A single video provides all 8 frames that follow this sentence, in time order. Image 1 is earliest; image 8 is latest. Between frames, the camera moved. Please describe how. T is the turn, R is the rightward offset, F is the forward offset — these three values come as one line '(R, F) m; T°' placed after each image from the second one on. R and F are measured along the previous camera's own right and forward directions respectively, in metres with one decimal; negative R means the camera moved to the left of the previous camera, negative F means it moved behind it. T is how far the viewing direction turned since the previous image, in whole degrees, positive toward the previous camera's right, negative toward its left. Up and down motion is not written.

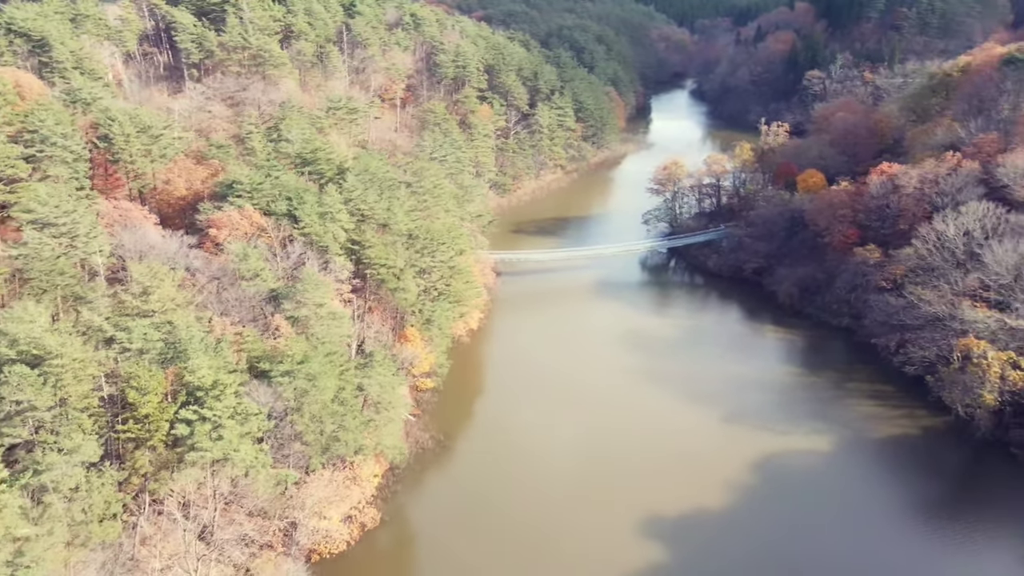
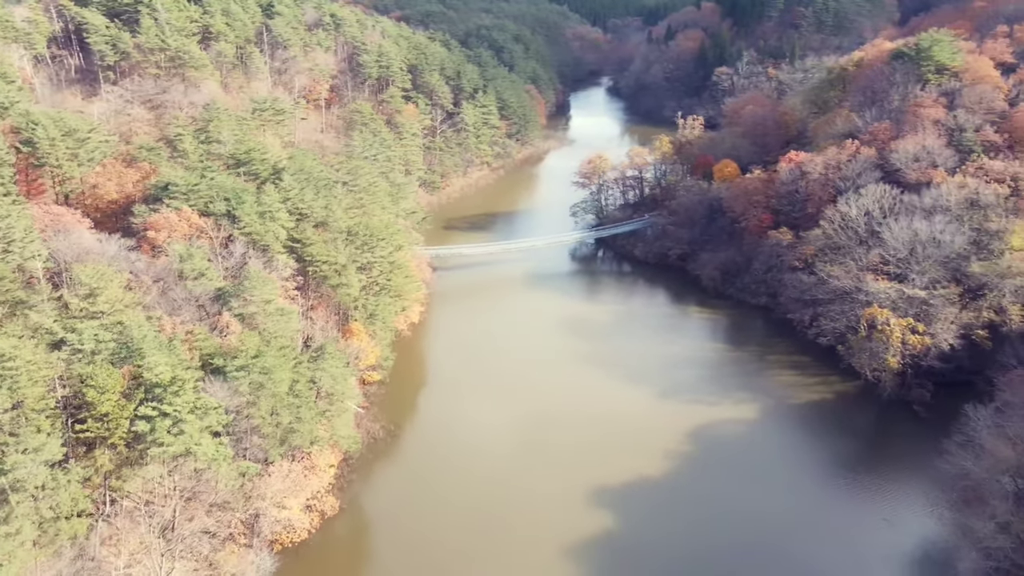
(-0.8, -1.1) m; +6°
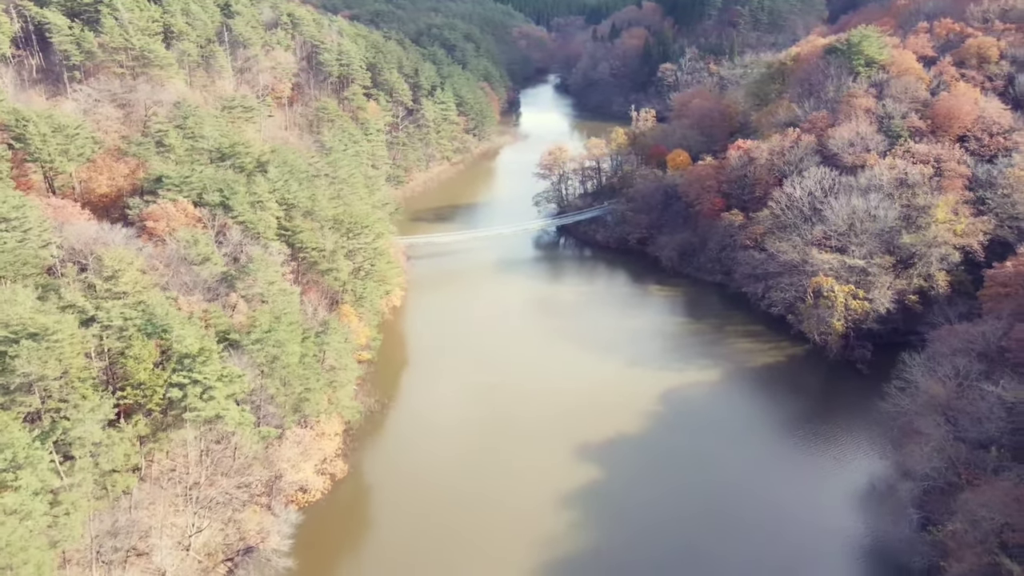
(-1.7, -2.4) m; +4°
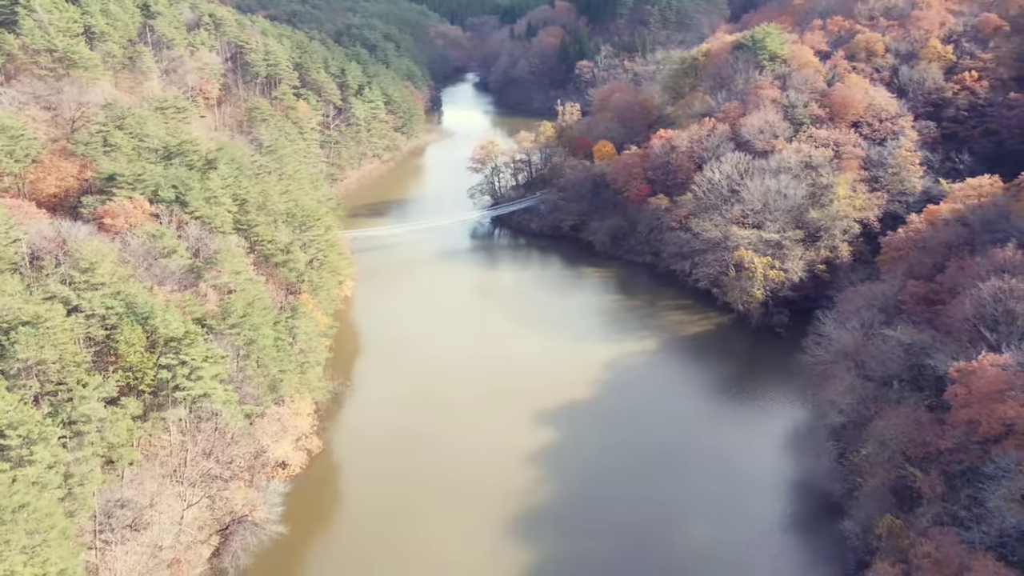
(-1.6, -2.2) m; +6°
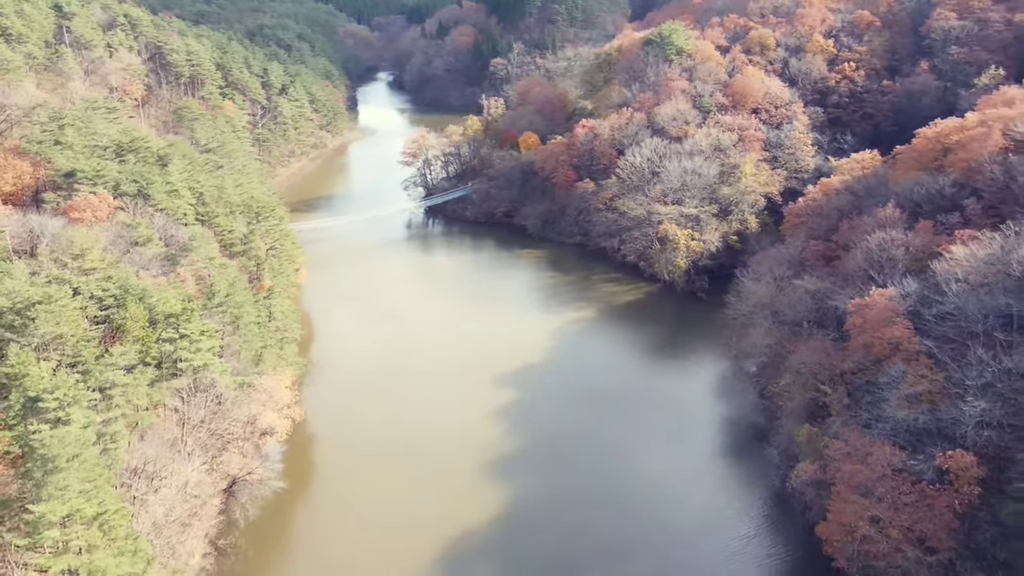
(-2.2, -3.1) m; +7°
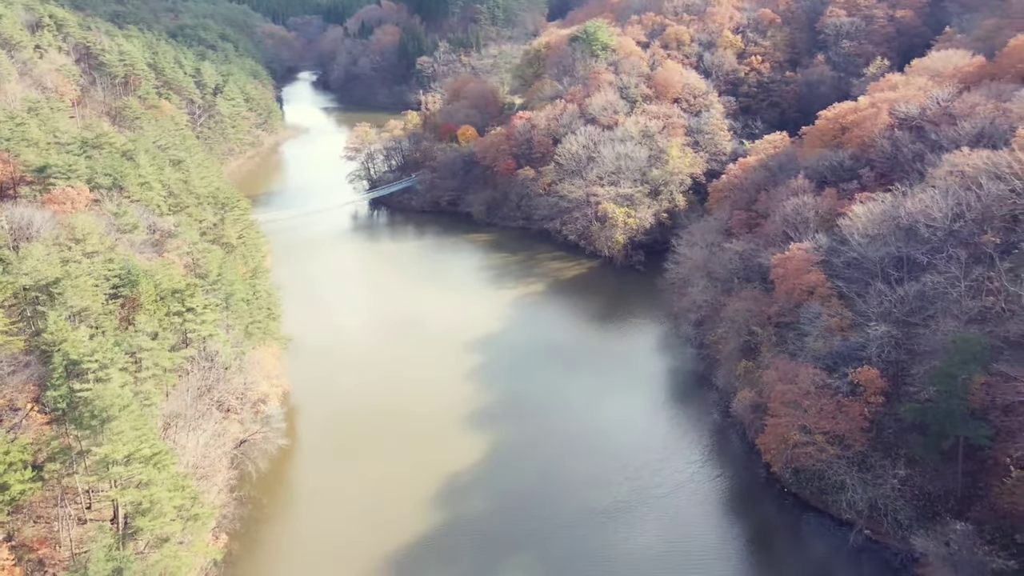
(-2.3, -3.4) m; +6°
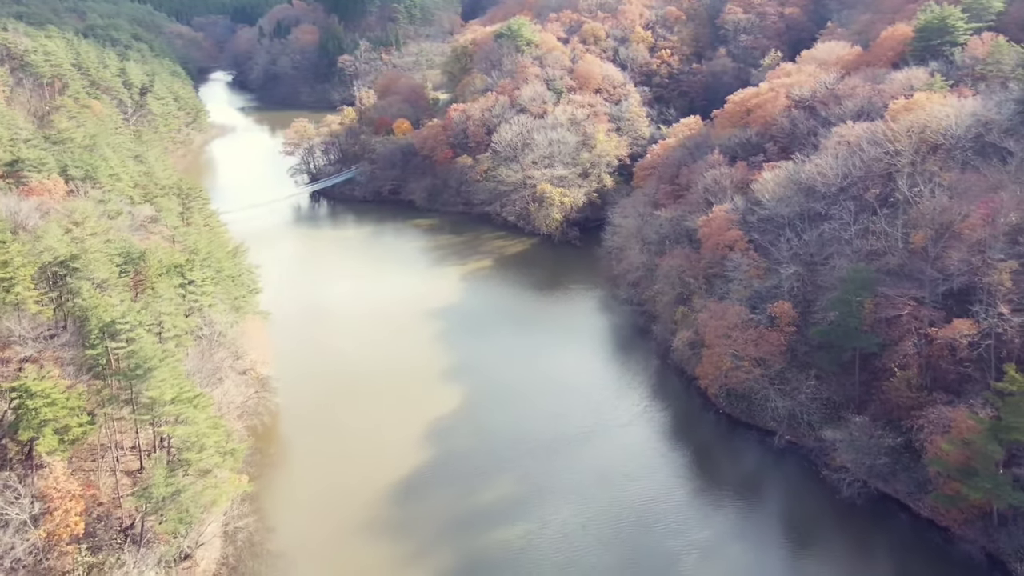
(-2.5, -4.0) m; +7°
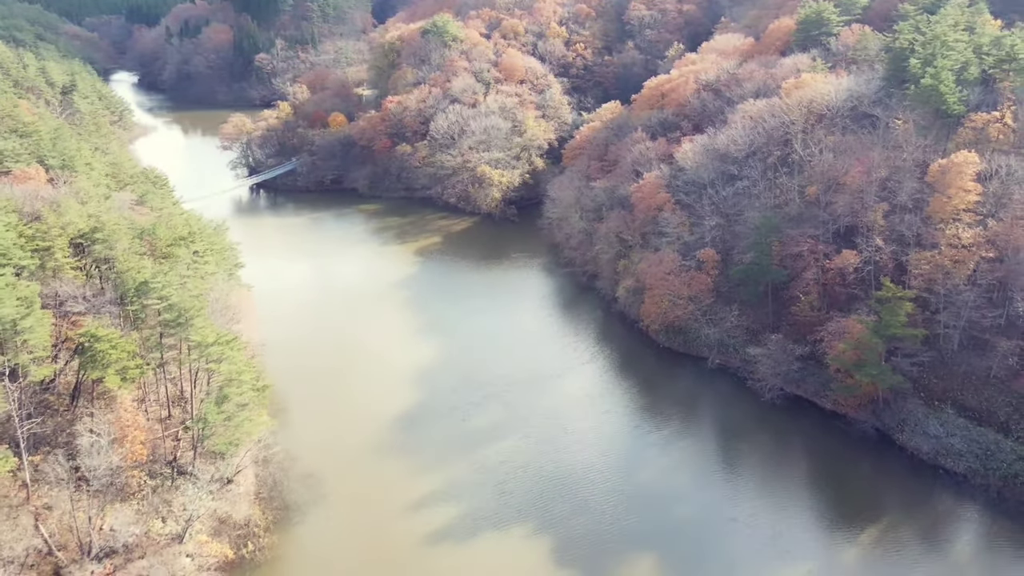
(-3.2, -4.8) m; +7°
